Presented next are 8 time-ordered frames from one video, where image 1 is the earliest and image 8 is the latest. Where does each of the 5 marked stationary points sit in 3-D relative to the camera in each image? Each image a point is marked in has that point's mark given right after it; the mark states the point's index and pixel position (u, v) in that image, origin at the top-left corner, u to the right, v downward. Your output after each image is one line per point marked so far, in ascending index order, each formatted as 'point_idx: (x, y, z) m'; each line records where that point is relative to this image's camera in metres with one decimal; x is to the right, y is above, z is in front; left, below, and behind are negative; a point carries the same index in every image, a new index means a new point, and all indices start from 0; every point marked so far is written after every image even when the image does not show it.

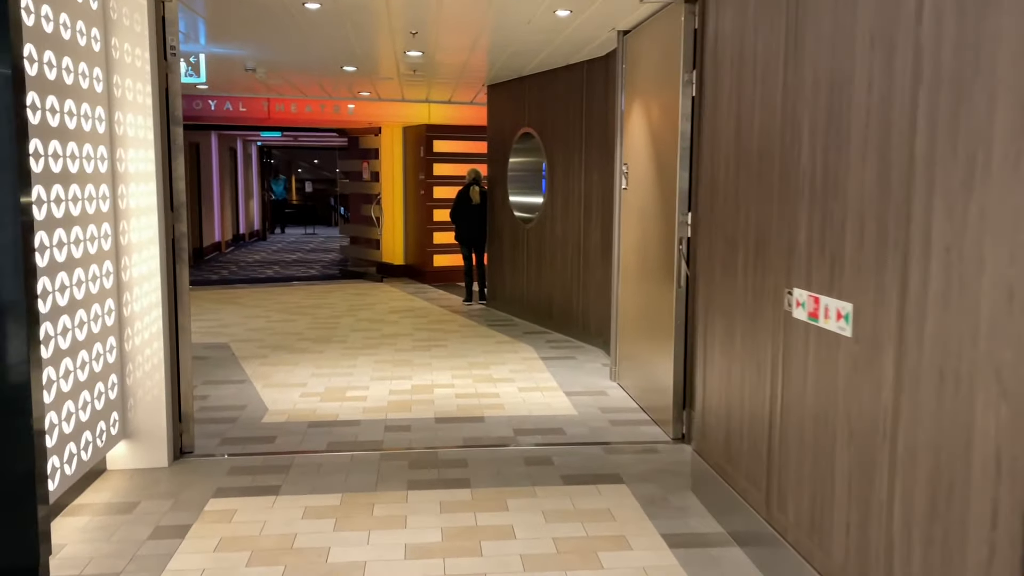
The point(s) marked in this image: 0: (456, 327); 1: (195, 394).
0: (-0.6, -0.4, +7.9) m
1: (-2.1, -0.7, +5.4) m
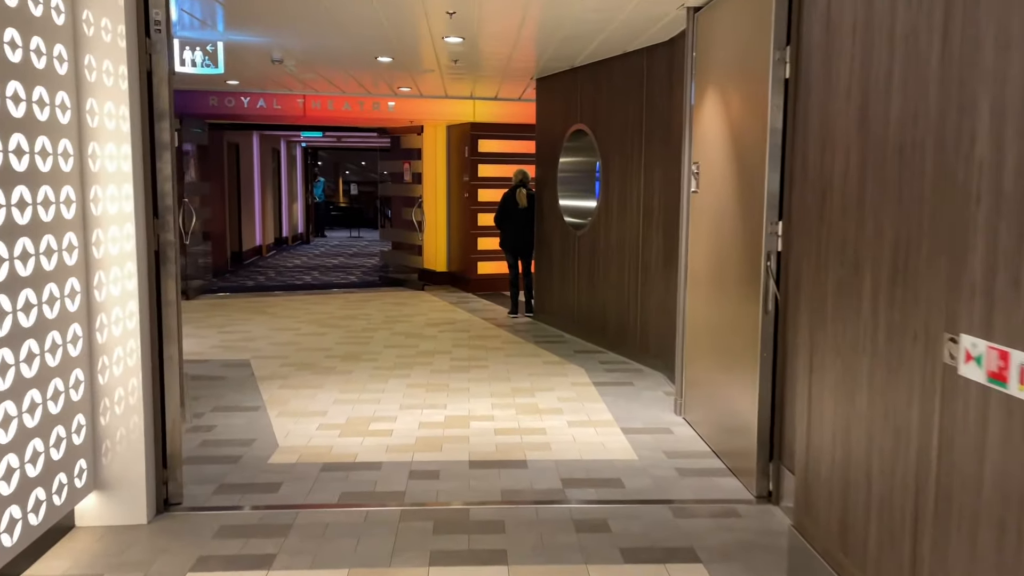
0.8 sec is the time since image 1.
0: (-0.1, -0.5, +7.2) m
1: (-1.9, -0.8, +4.8) m
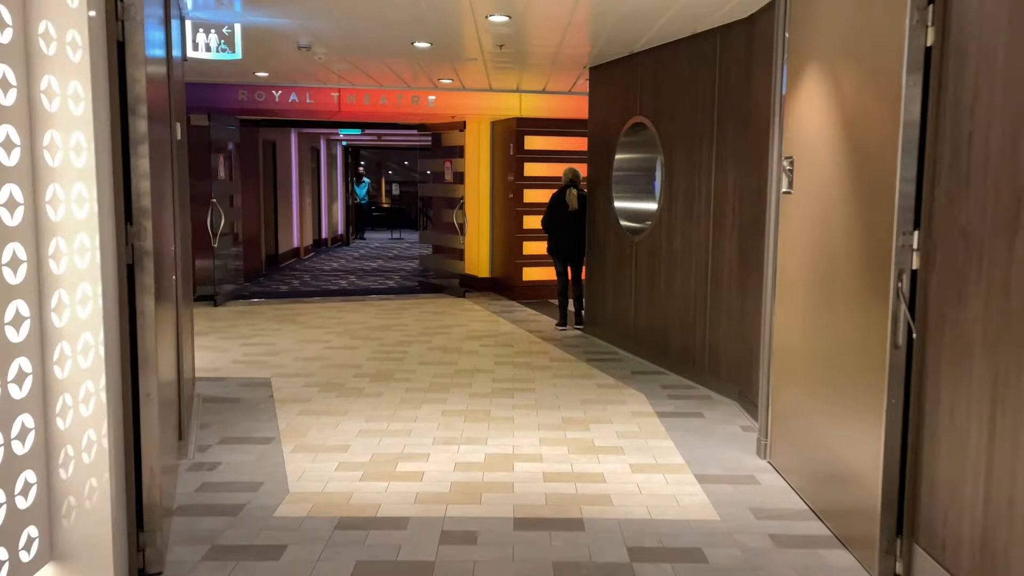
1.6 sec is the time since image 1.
0: (+0.3, -0.6, +6.4) m
1: (-1.6, -0.9, +4.1) m
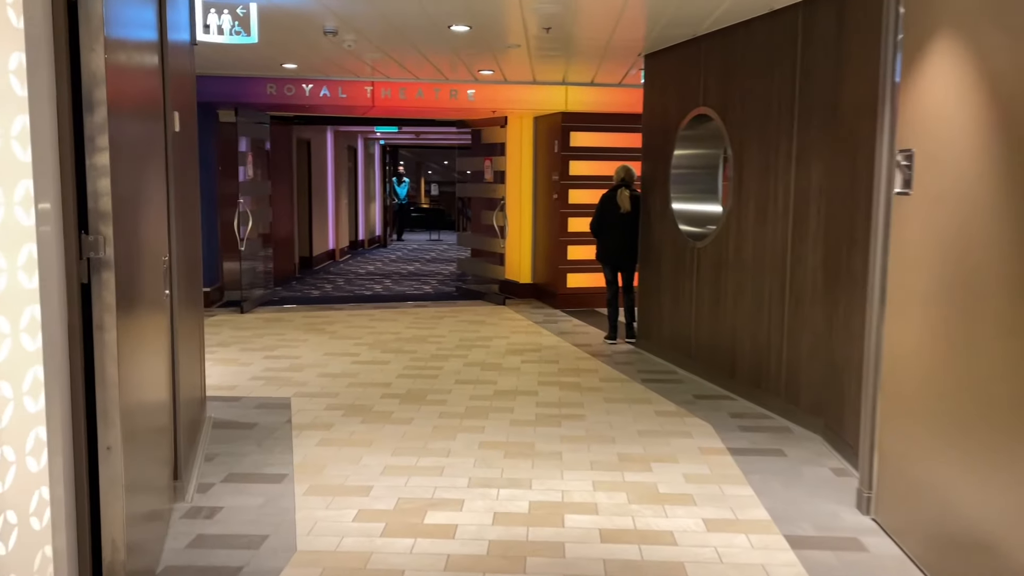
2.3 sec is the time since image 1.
0: (+0.6, -0.7, +5.7) m
1: (-1.4, -1.0, +3.6) m
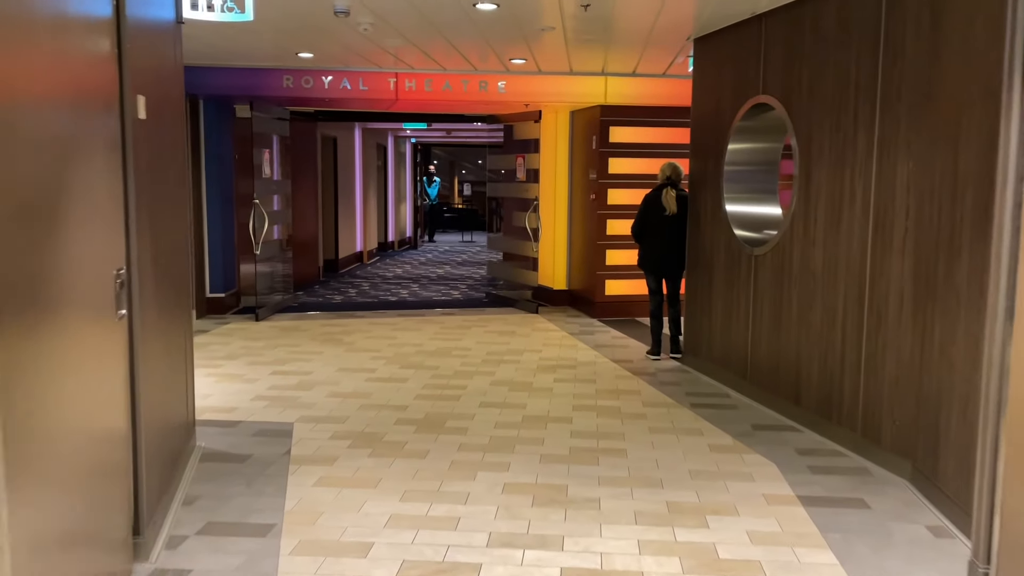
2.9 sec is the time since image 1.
0: (+0.8, -0.8, +5.1) m
1: (-1.3, -1.0, +3.0) m
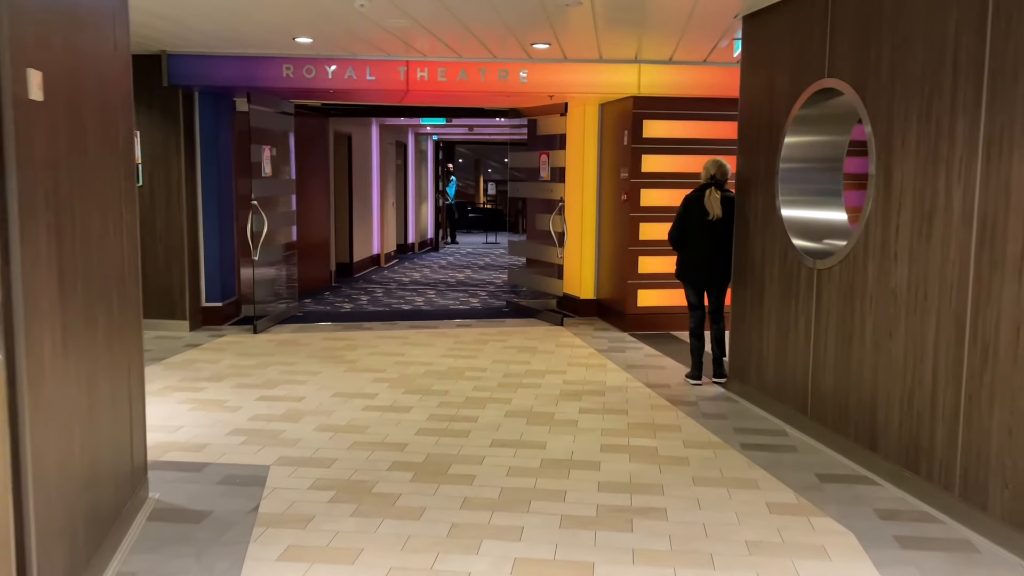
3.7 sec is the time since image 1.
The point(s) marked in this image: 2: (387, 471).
0: (+0.9, -0.9, +4.3) m
1: (-1.3, -1.1, +2.3) m
2: (-0.6, -0.9, +4.1) m
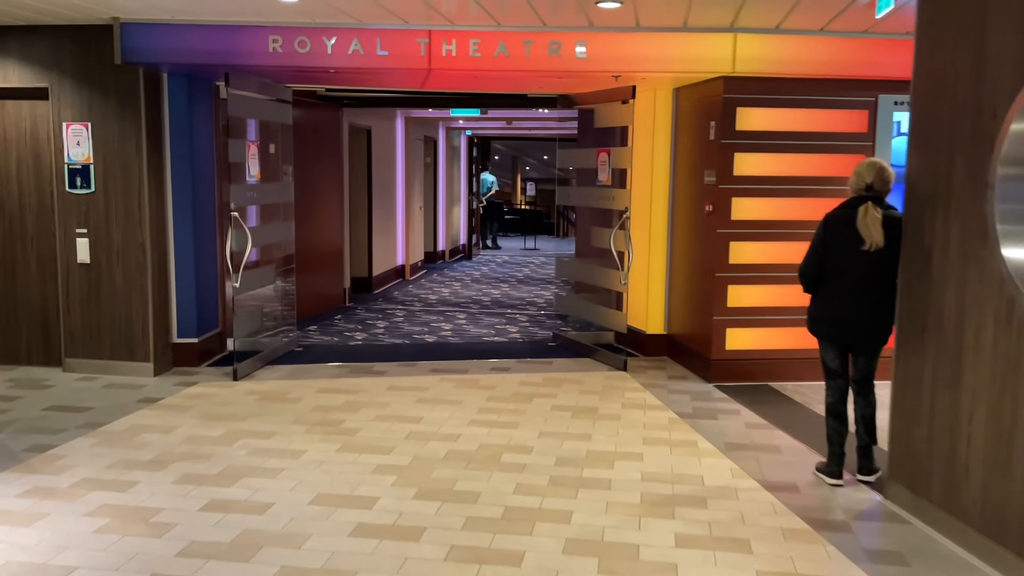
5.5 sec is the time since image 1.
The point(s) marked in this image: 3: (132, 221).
0: (+1.1, -1.1, +2.6) m
1: (-1.1, -1.4, +0.7) m
2: (-0.4, -1.2, +2.4) m
3: (-2.7, +0.5, +5.7) m
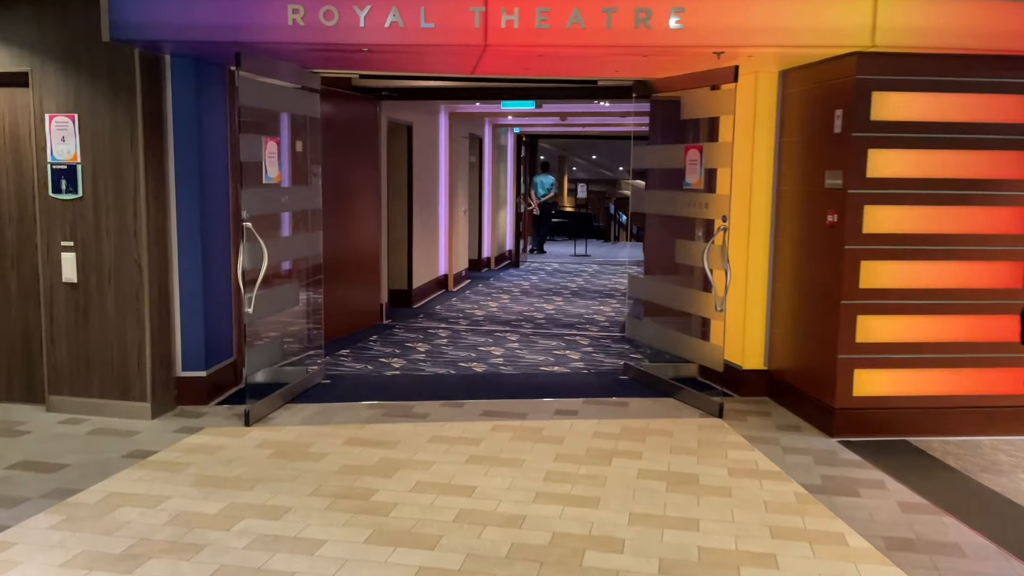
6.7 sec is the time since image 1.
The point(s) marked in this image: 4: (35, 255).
0: (+1.4, -1.3, +1.4) m
1: (-1.0, -1.6, -0.4) m
2: (-0.2, -1.3, +1.4) m
3: (-2.3, +0.3, +4.7) m
4: (-2.9, +0.2, +5.0) m
